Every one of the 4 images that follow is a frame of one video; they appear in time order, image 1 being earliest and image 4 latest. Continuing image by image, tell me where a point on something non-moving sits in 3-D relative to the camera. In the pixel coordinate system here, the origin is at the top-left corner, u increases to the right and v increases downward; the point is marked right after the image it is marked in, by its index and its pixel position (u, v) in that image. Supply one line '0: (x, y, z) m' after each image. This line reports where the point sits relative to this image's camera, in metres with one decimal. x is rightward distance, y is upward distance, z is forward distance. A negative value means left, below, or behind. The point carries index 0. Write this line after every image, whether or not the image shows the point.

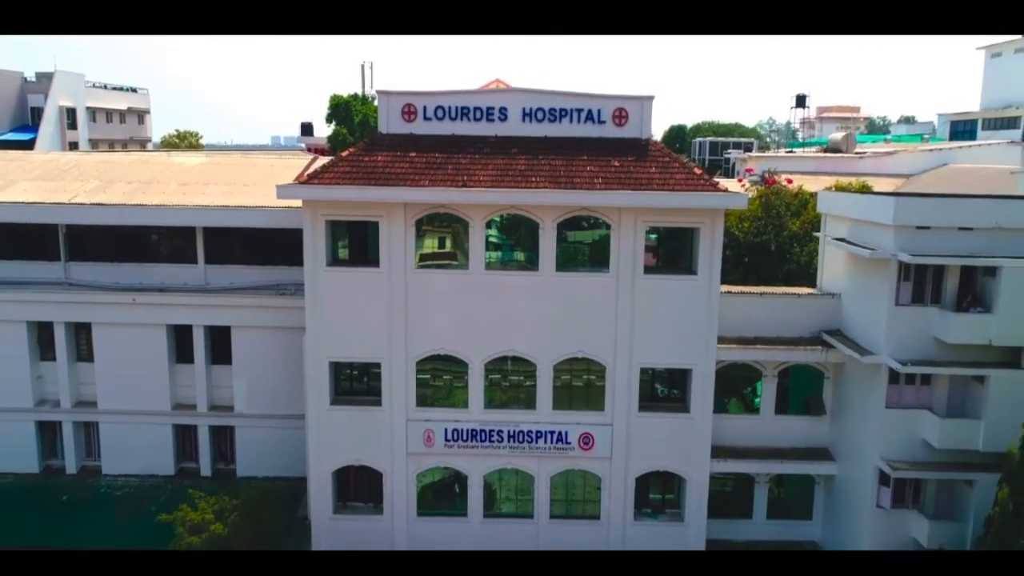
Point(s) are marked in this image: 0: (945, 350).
0: (+6.0, -0.9, +10.0) m
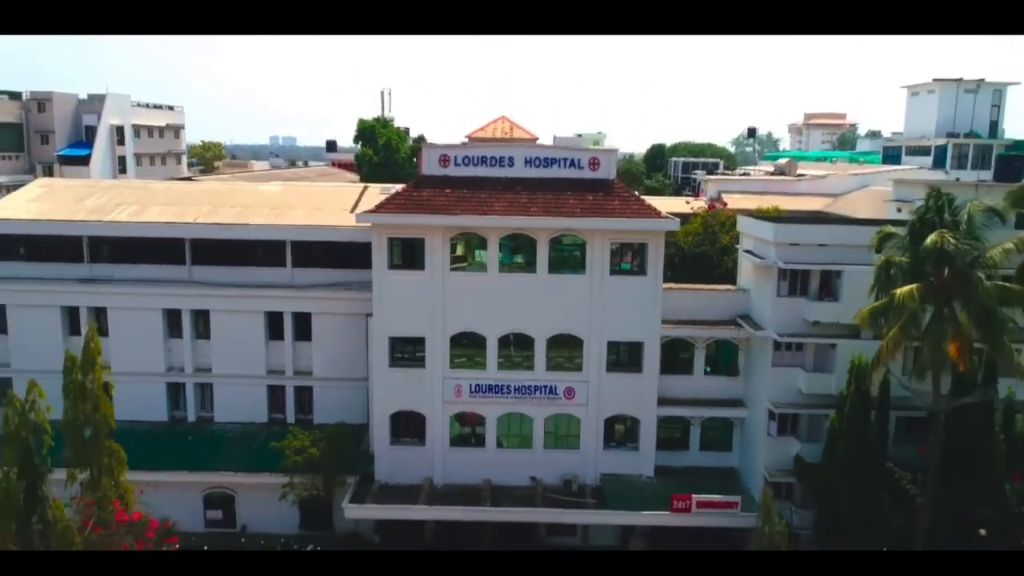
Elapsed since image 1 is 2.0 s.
0: (+6.1, -0.8, +14.8) m
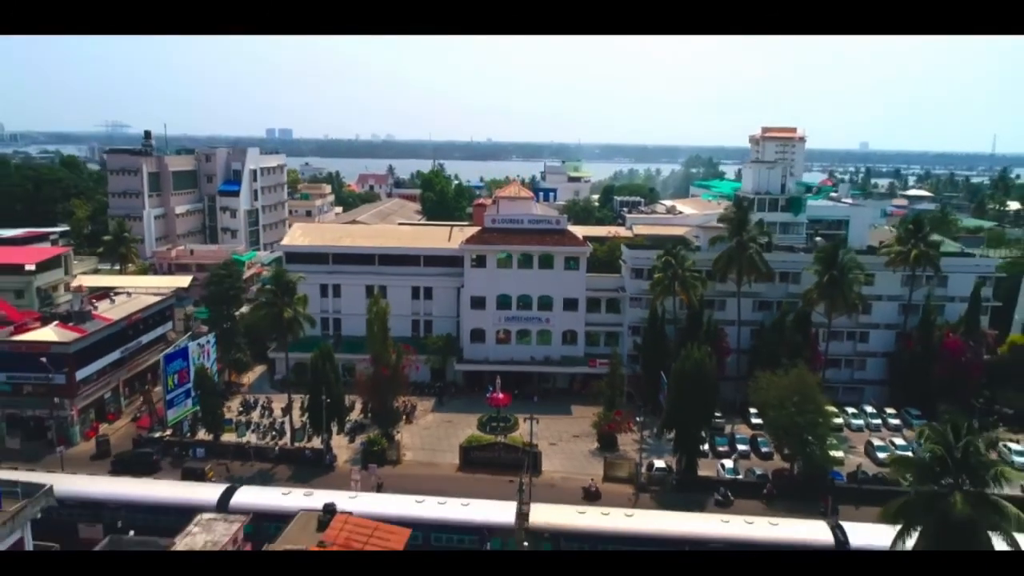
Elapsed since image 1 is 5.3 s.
0: (+6.7, -0.2, +36.6) m
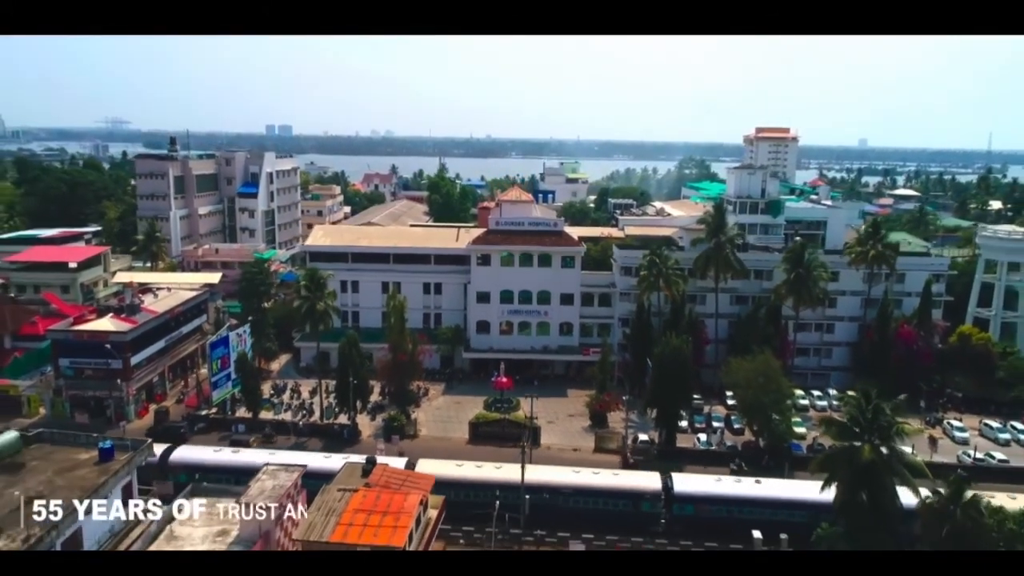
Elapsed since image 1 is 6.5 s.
0: (+6.8, +0.1, +40.7) m
